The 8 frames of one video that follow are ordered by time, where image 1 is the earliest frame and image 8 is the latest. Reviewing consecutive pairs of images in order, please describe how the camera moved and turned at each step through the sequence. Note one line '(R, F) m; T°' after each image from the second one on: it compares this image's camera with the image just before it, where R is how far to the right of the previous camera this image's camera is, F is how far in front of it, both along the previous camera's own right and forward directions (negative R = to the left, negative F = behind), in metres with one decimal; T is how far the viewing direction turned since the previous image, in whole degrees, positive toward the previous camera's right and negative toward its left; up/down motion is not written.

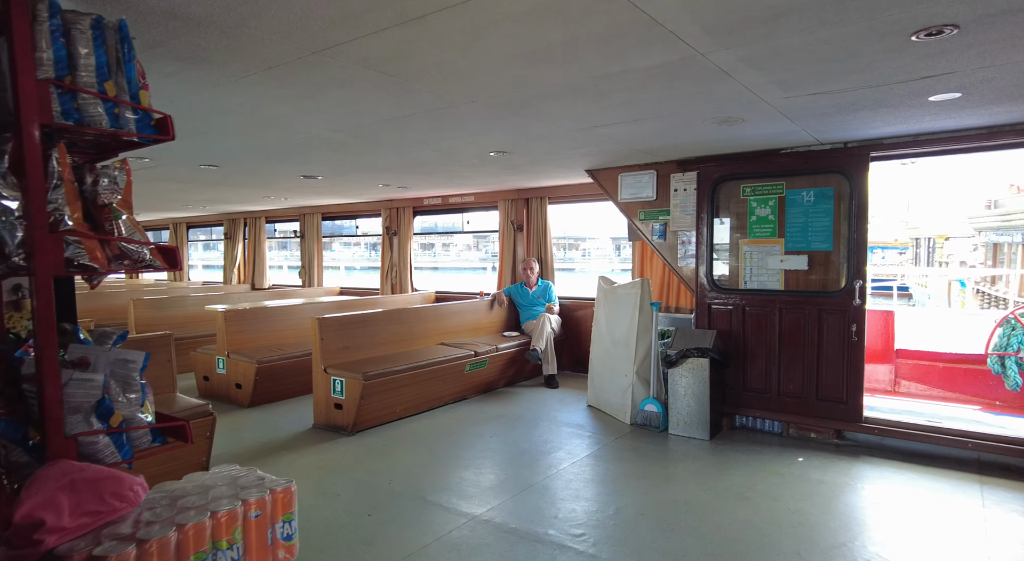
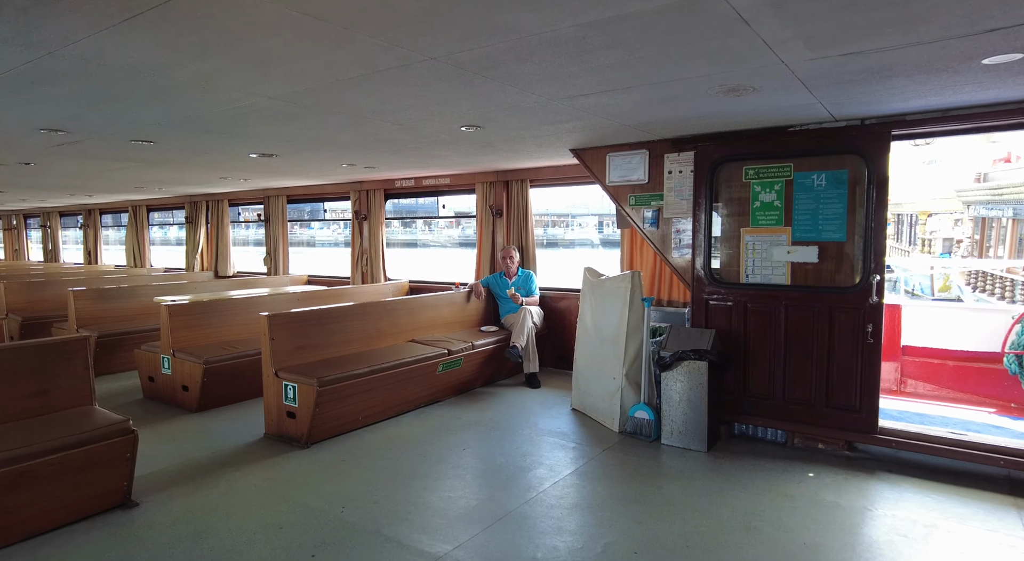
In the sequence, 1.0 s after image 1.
(+0.1, +0.5) m; +2°
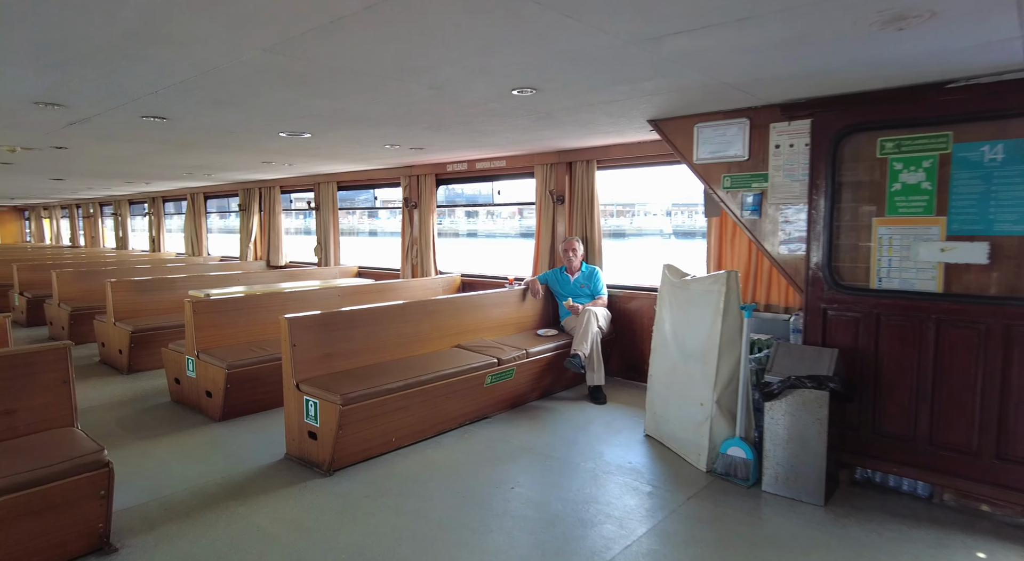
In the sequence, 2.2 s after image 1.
(0.0, +0.8) m; -6°
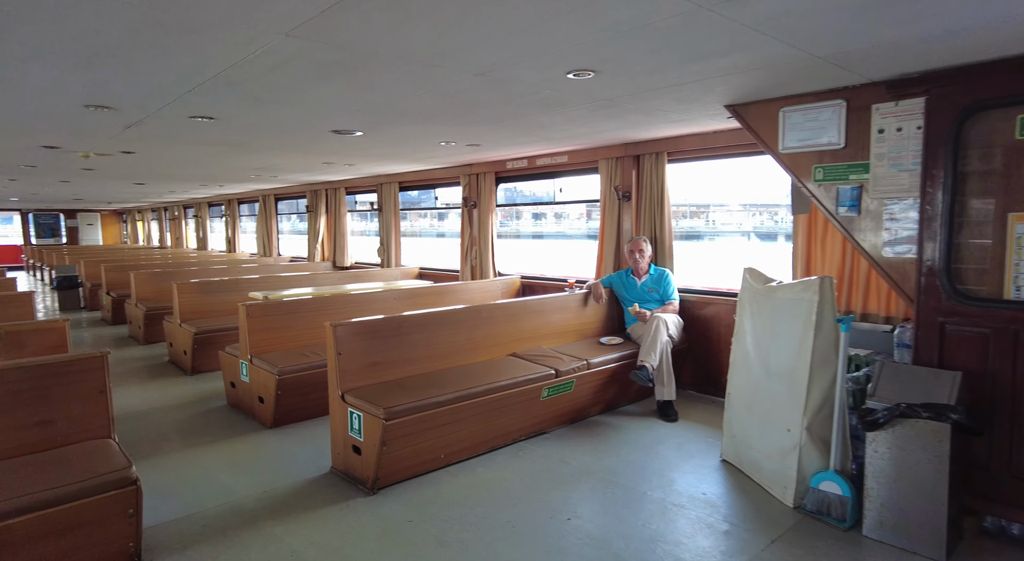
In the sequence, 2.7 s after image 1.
(+0.1, +0.3) m; -7°
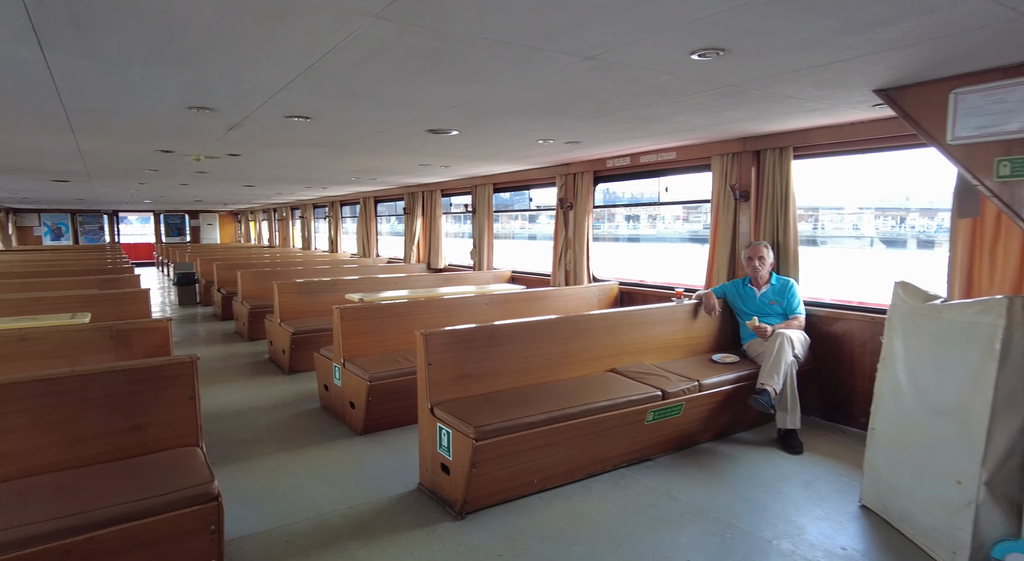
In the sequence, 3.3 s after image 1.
(-0.1, +0.3) m; -9°
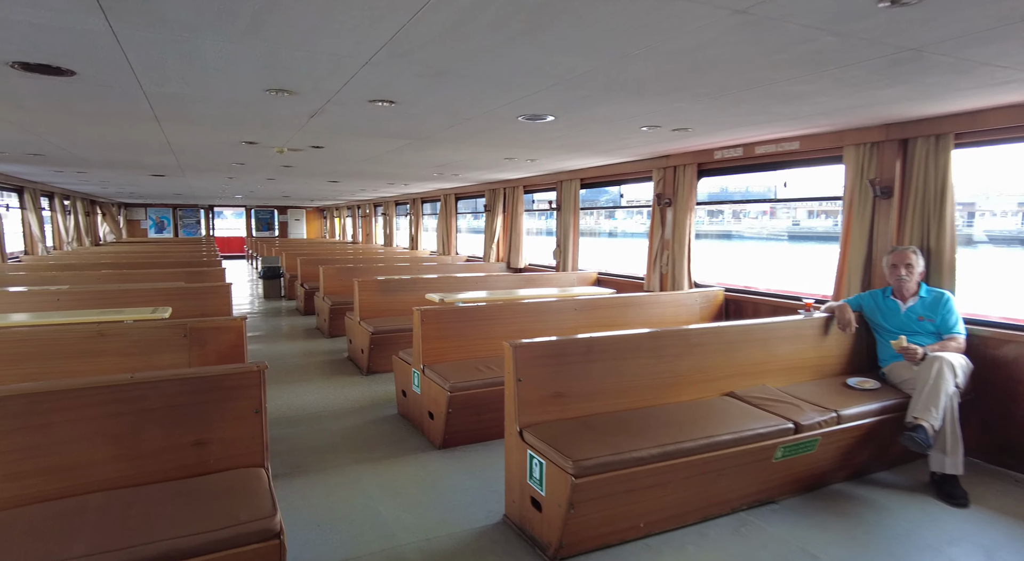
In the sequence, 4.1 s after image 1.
(-0.2, +0.5) m; -7°
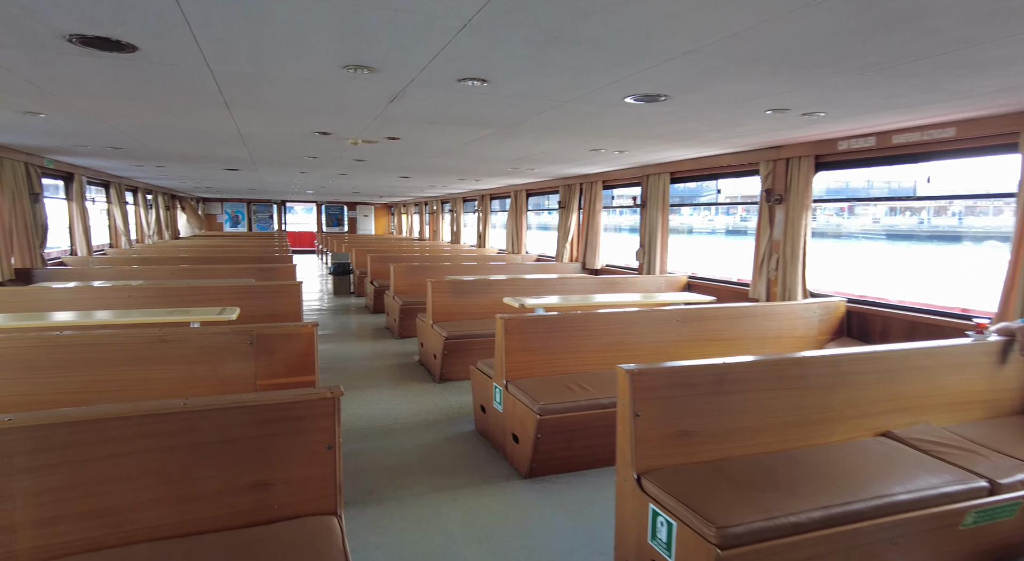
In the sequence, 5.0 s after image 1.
(-0.2, +0.5) m; -6°
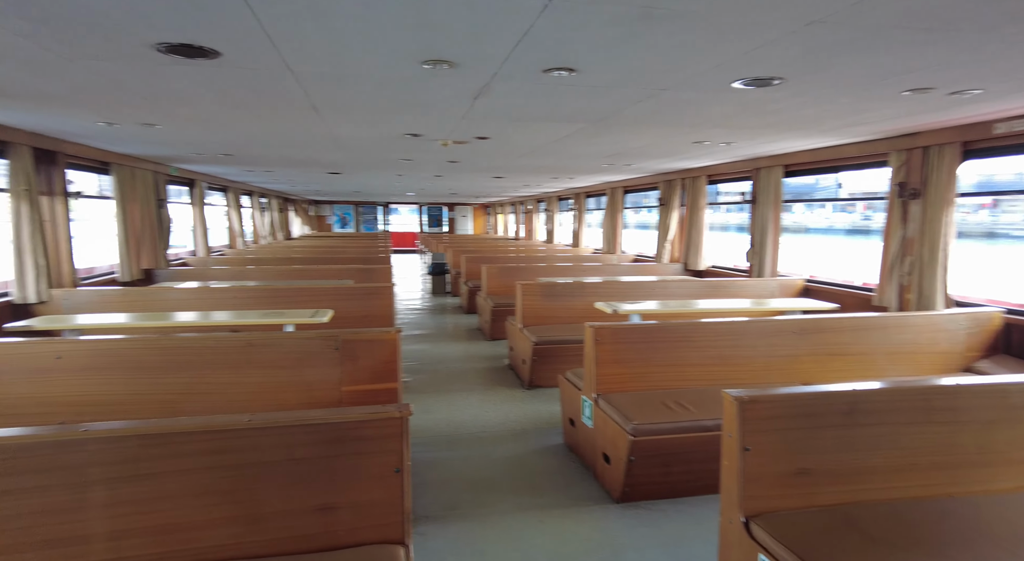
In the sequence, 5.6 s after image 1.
(0.0, +0.2) m; -10°
